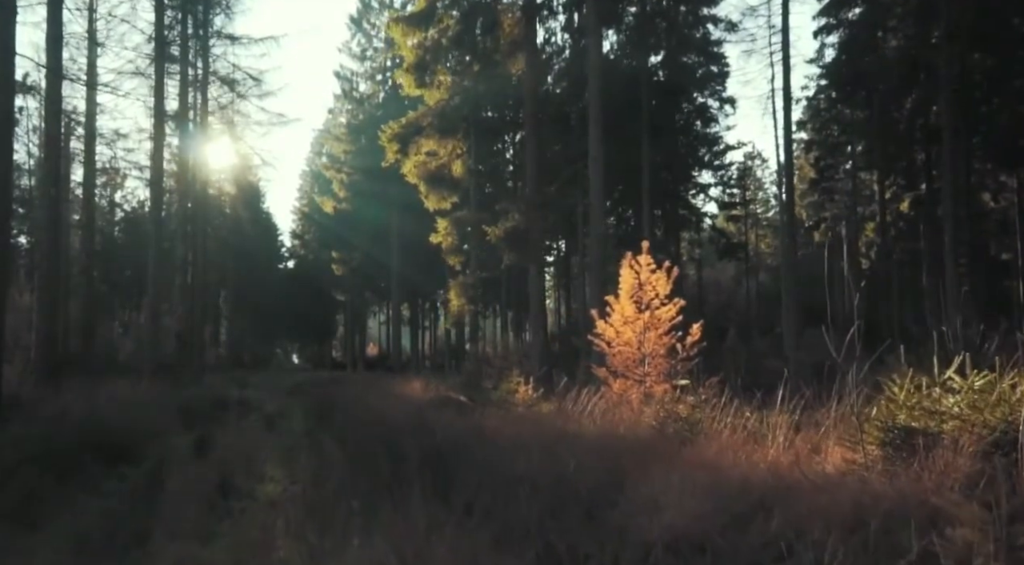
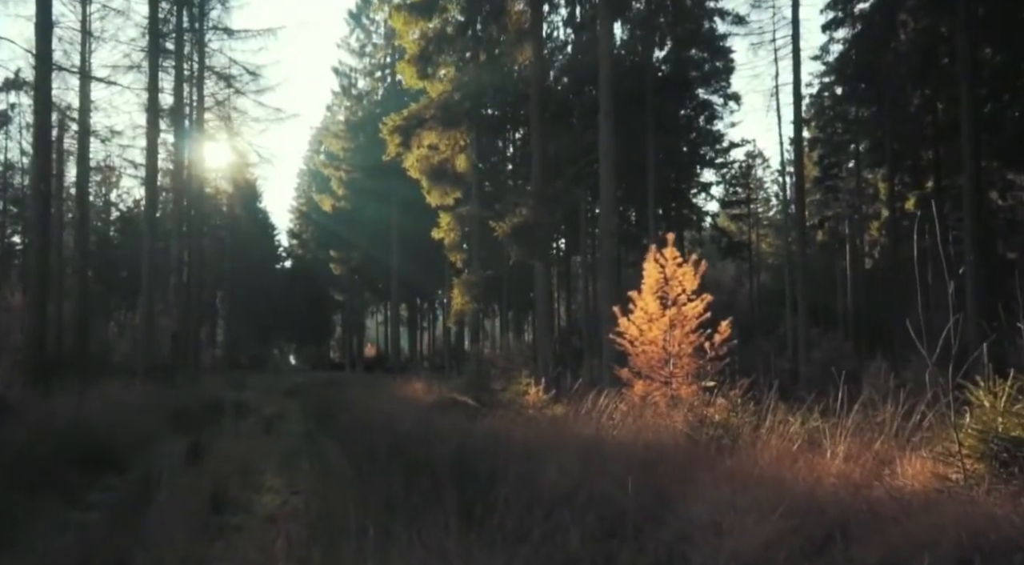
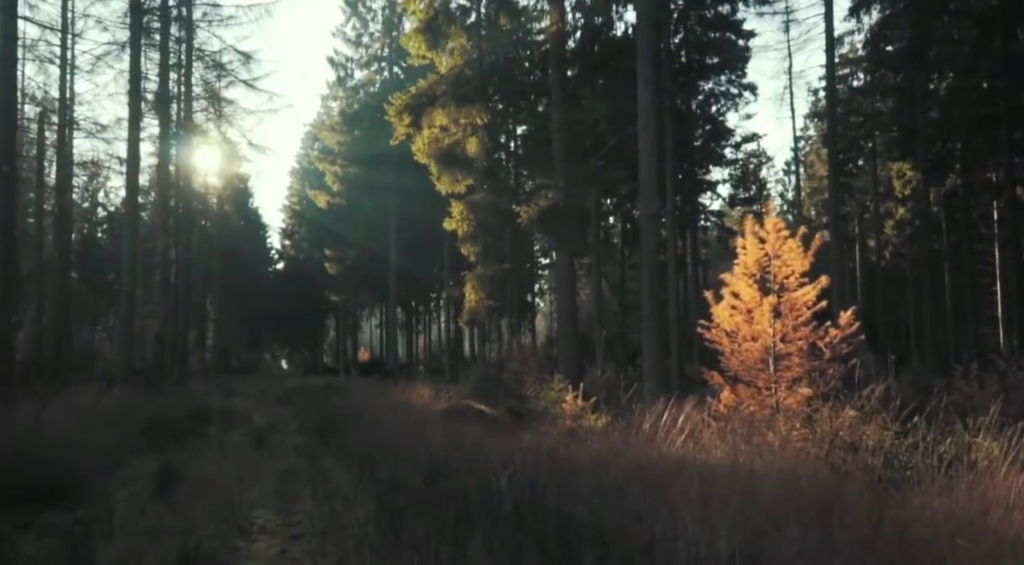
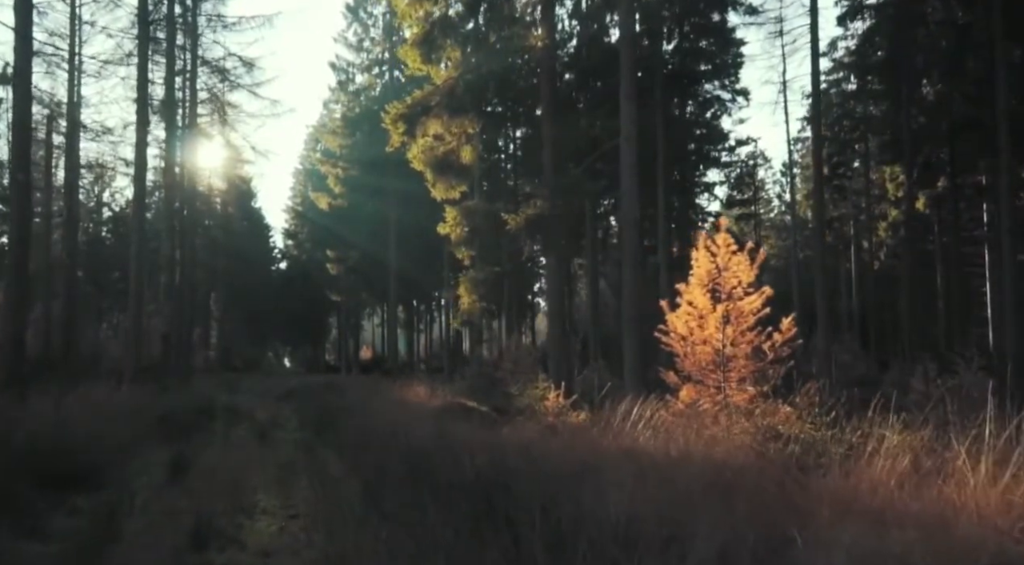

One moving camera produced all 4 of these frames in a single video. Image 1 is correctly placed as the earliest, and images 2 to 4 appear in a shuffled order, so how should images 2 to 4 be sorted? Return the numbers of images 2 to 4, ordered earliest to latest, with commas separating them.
2, 4, 3
